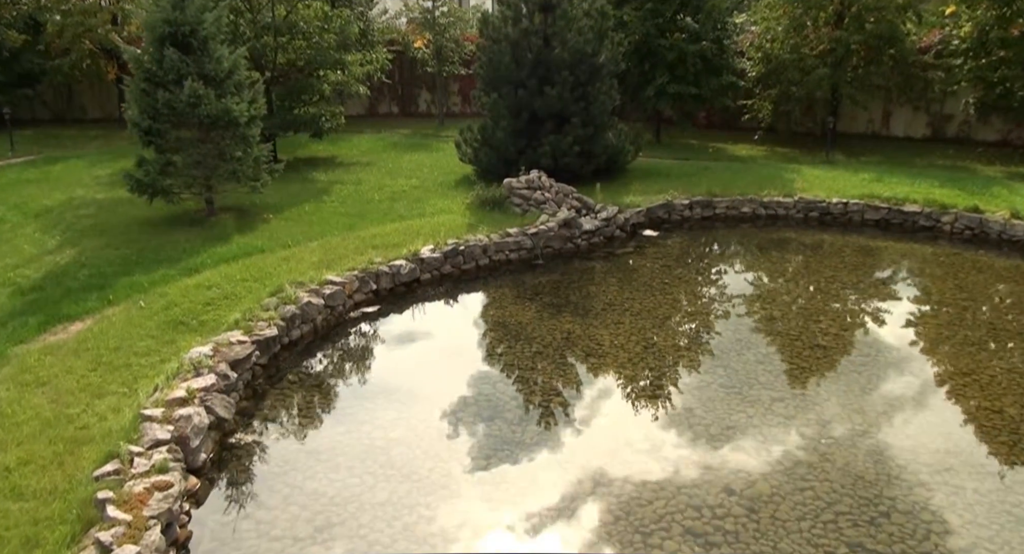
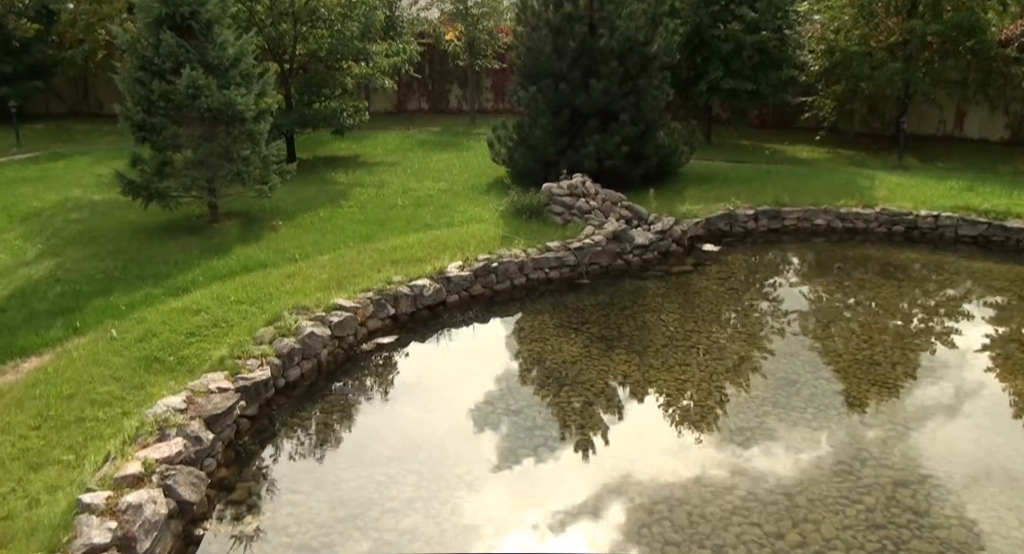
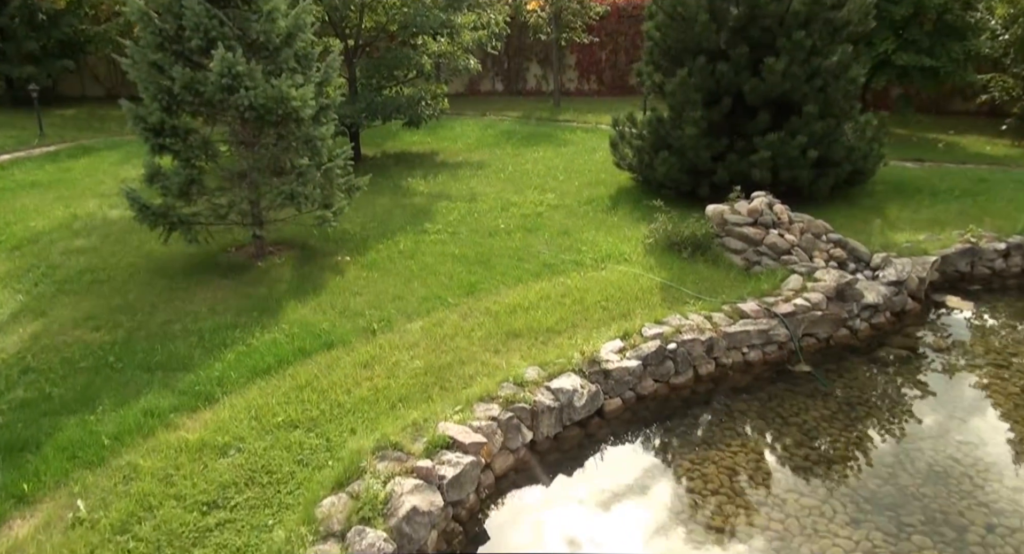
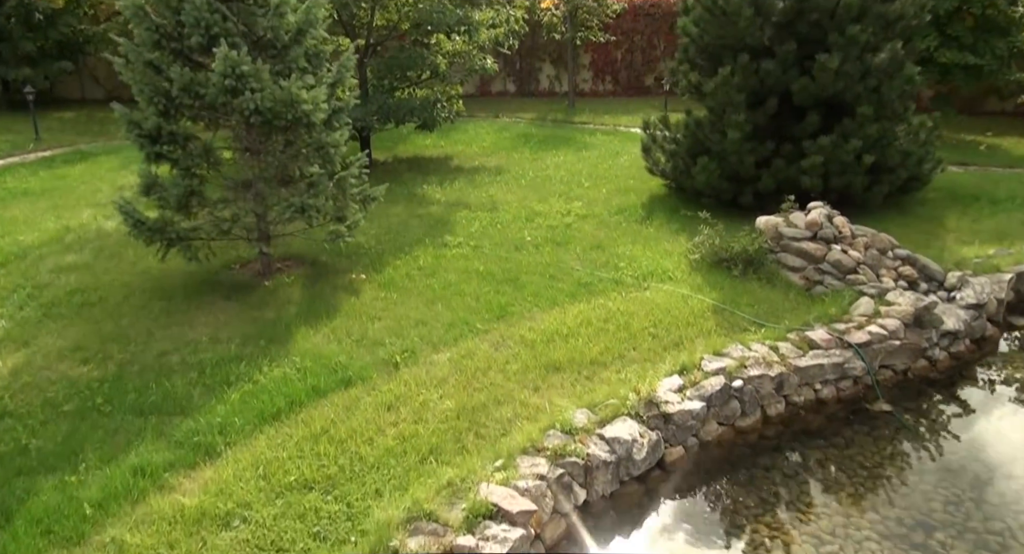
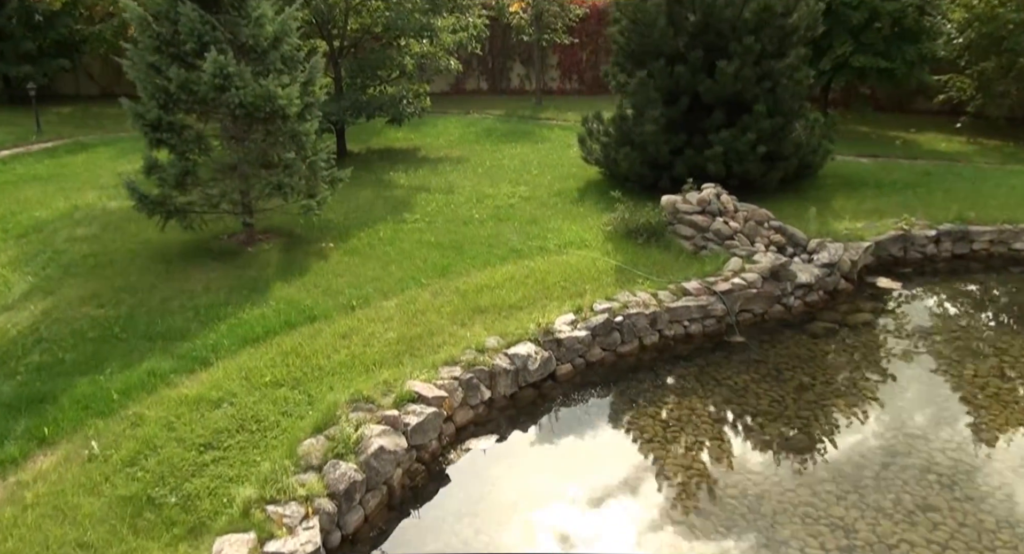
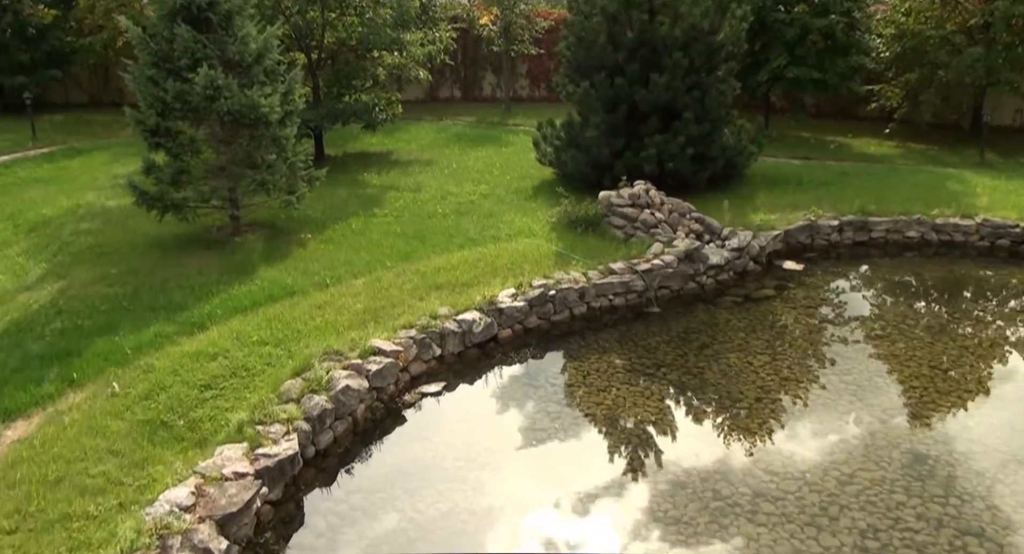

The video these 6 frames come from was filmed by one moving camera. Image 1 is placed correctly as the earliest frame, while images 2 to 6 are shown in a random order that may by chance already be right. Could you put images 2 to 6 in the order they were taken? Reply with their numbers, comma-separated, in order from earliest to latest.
2, 6, 5, 3, 4
